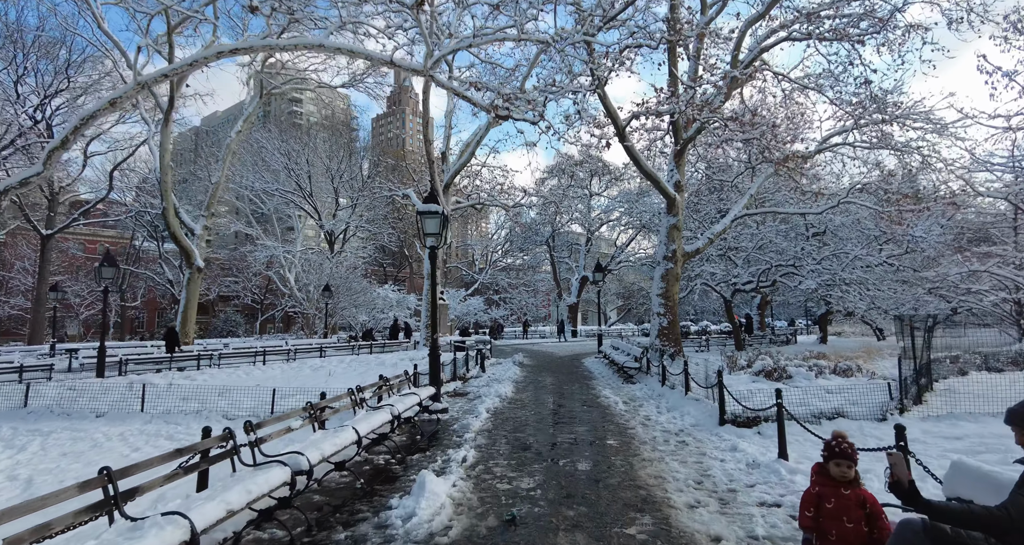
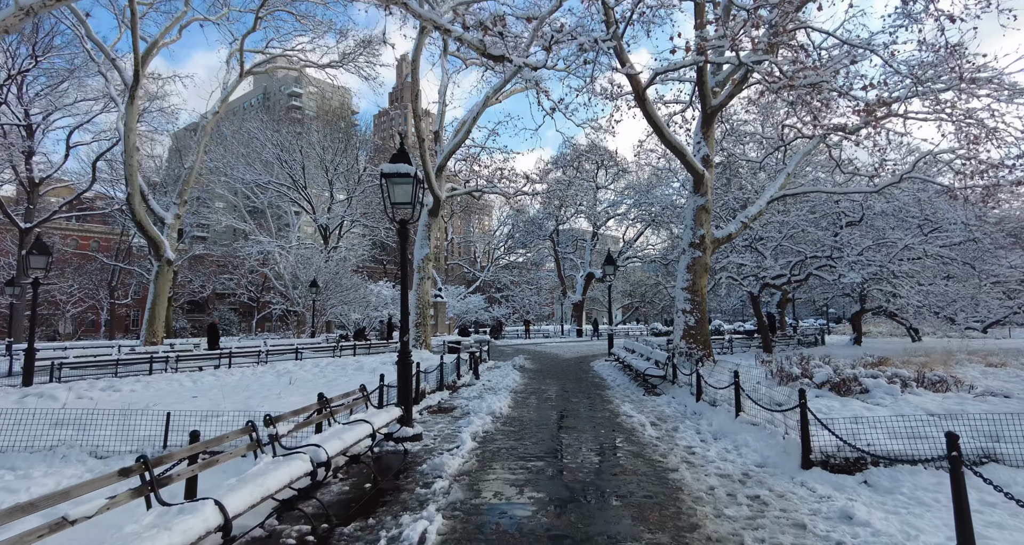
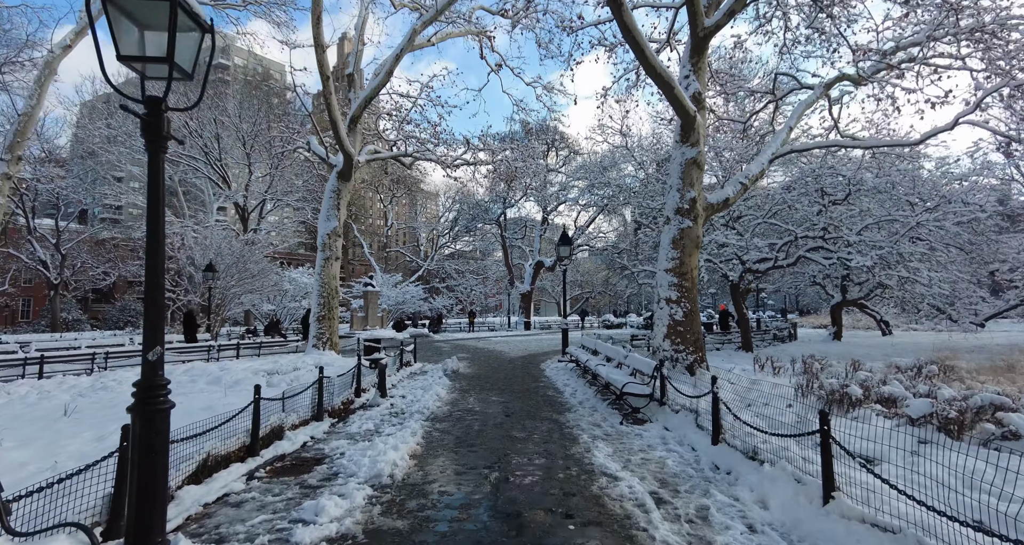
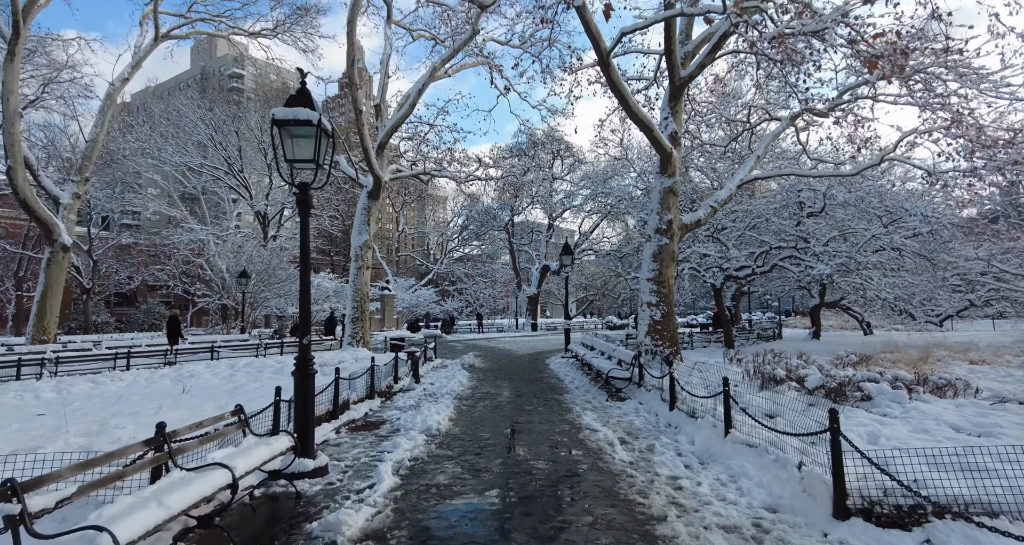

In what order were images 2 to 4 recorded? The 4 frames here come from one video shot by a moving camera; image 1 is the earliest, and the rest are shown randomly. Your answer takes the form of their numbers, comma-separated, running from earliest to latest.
2, 4, 3
